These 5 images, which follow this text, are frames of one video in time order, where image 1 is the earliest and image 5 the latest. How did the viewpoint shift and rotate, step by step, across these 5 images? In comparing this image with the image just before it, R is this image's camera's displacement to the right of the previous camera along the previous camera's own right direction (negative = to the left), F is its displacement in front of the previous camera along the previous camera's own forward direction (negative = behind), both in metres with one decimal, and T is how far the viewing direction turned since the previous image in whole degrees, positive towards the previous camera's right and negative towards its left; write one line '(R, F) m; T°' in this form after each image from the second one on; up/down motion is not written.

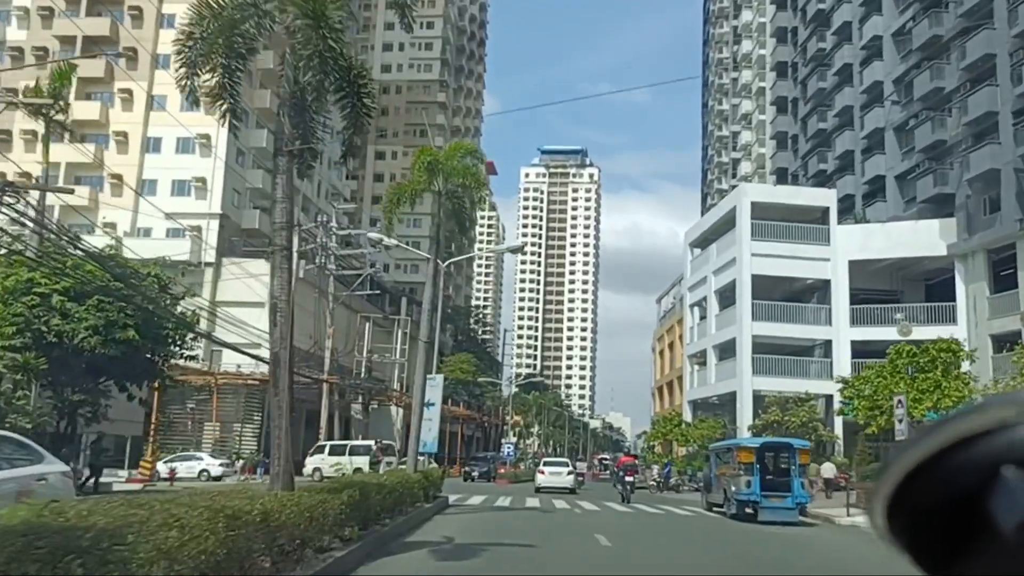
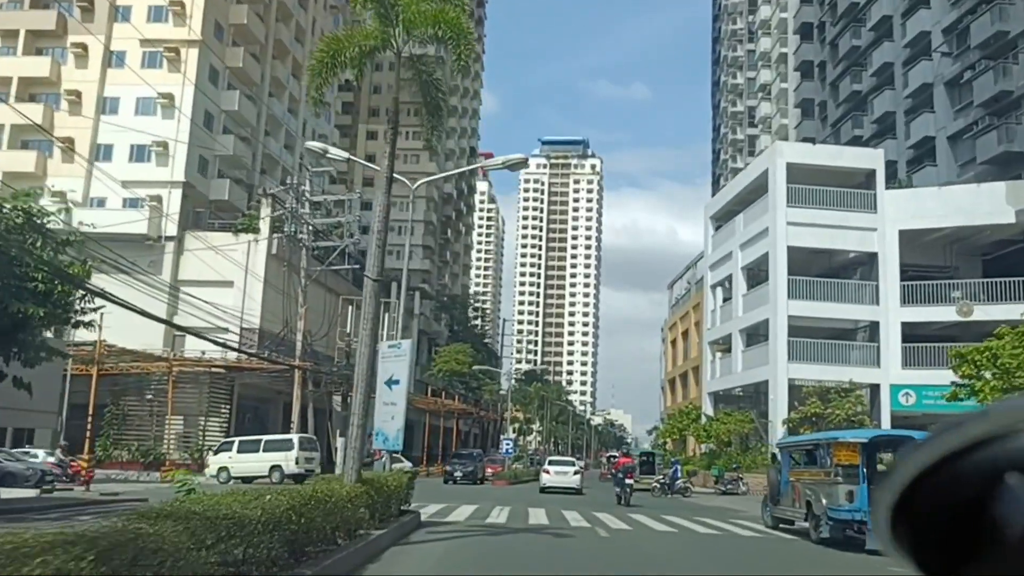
(0.0, +5.7) m; 0°
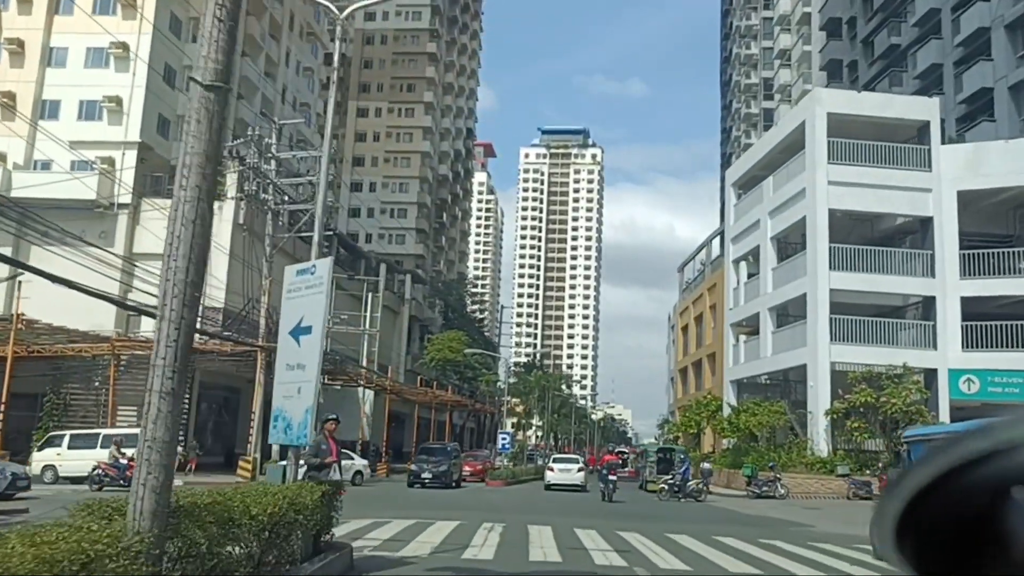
(+0.1, +5.4) m; 0°
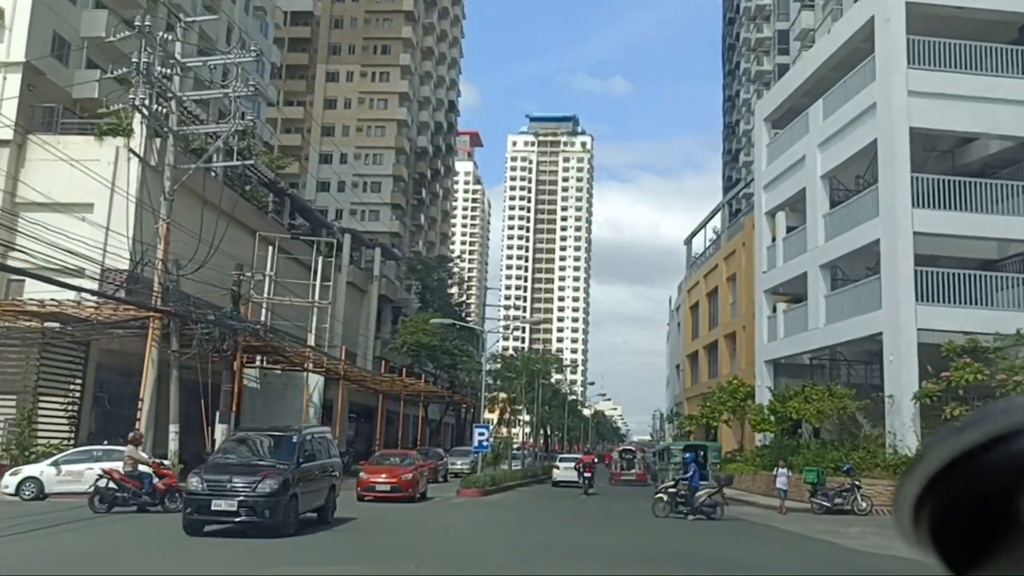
(+0.3, +8.4) m; +1°
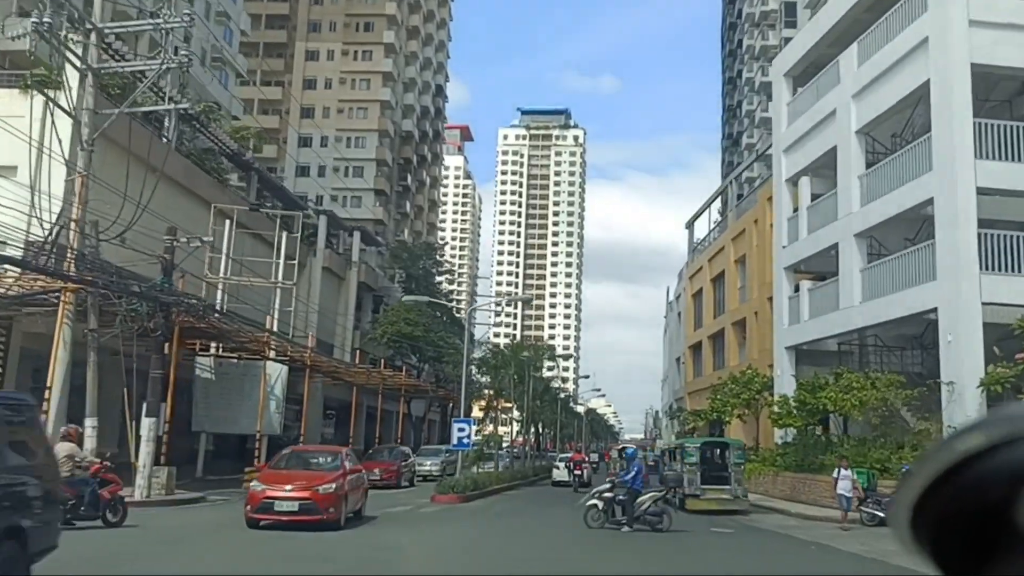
(+0.2, +4.1) m; +1°
